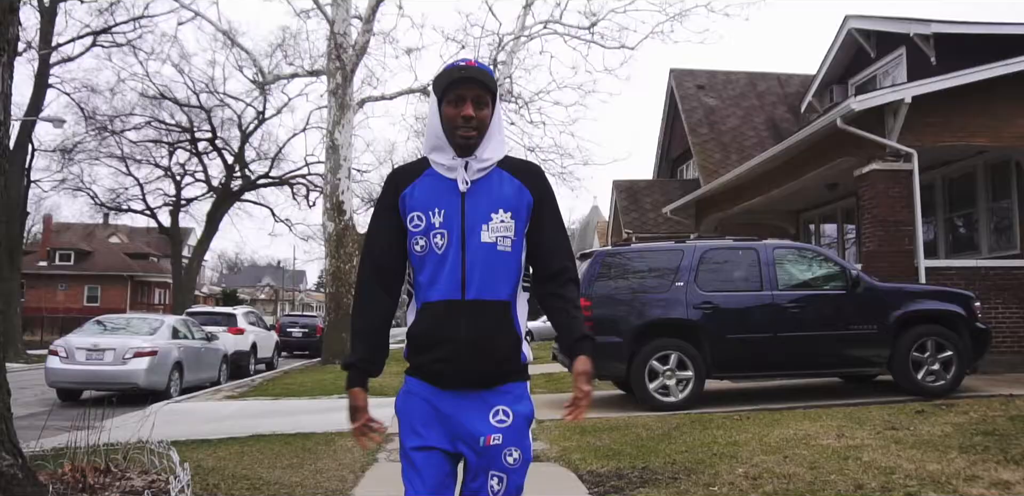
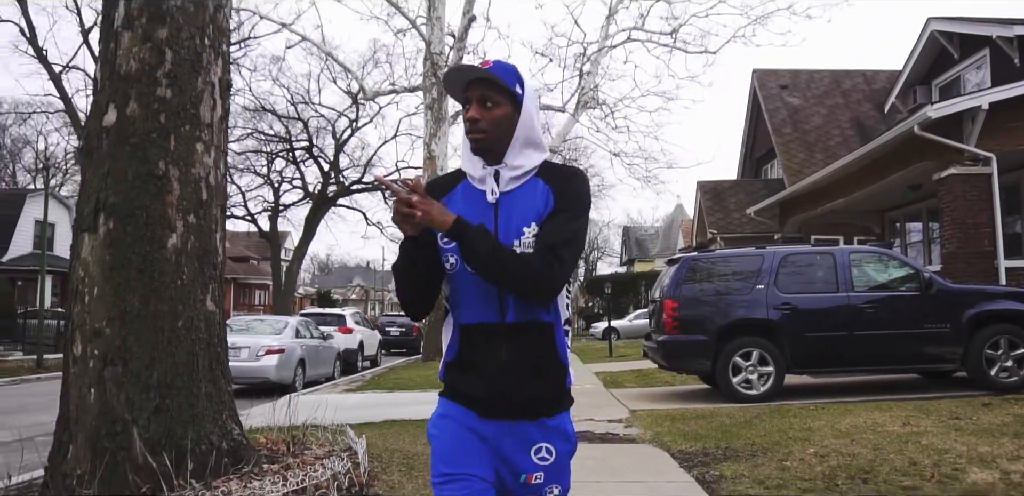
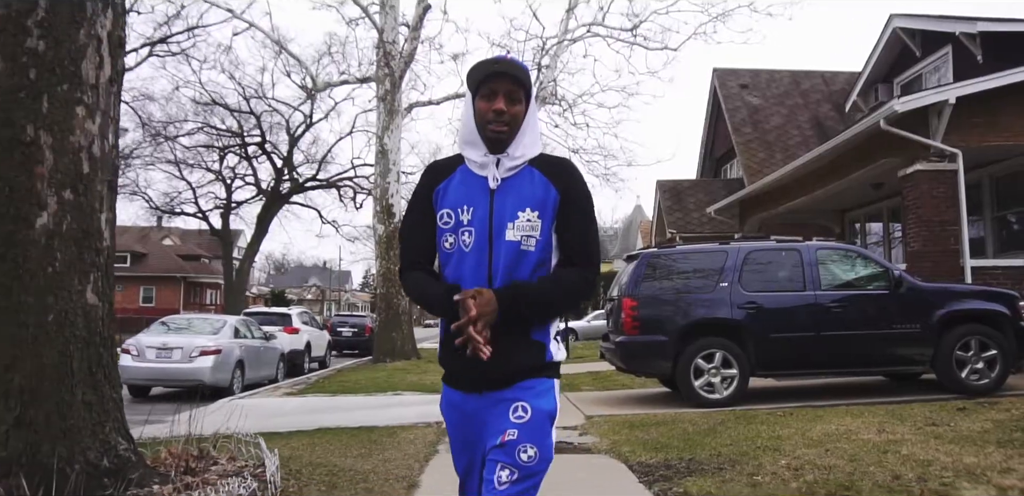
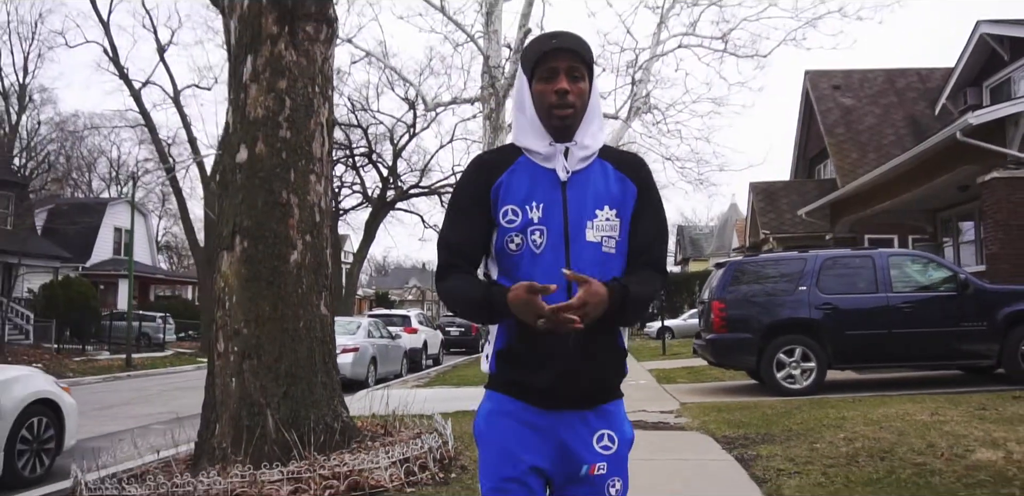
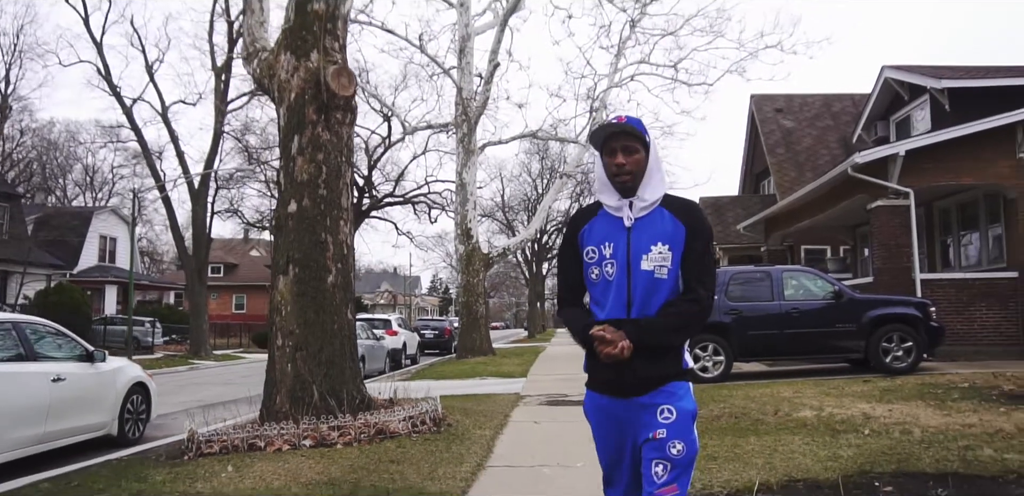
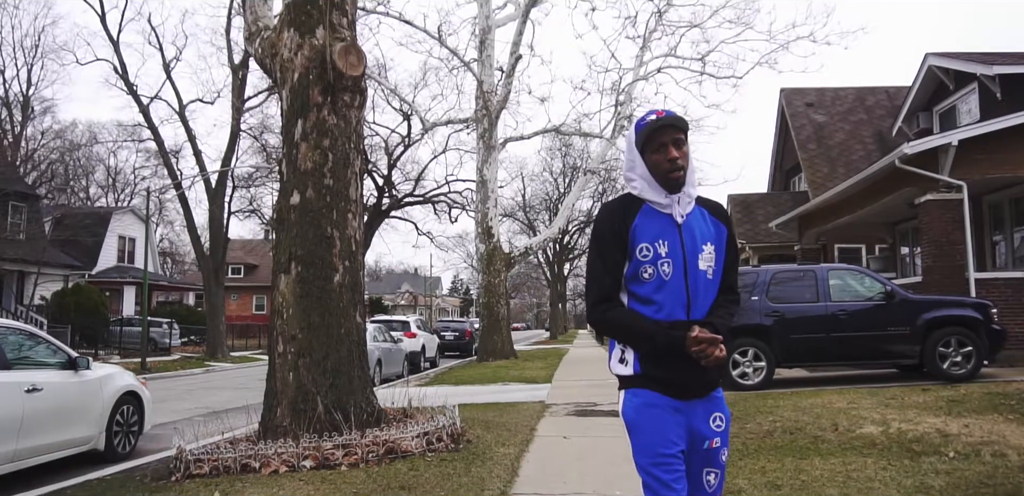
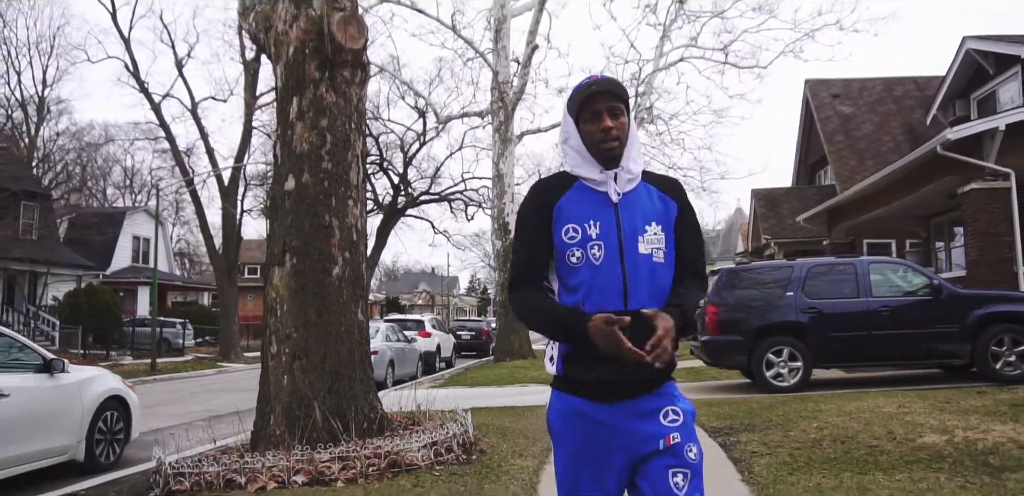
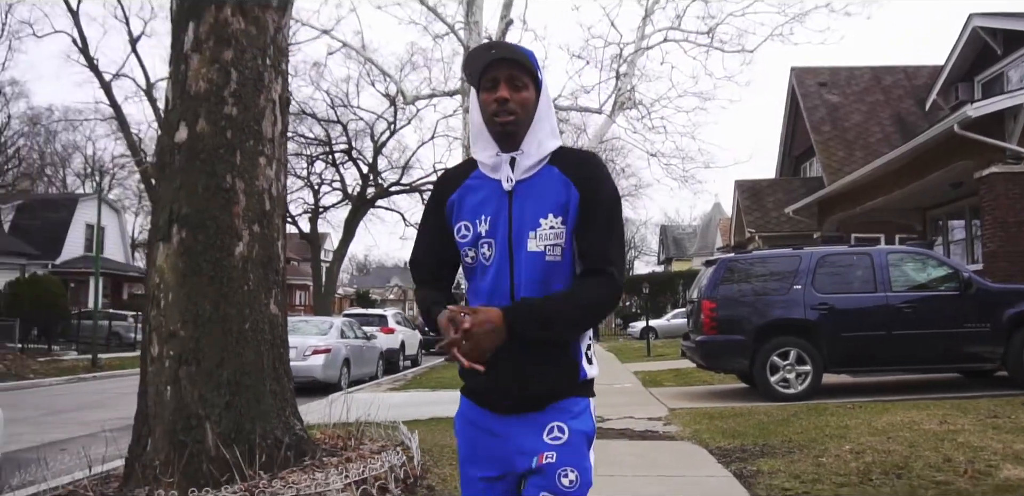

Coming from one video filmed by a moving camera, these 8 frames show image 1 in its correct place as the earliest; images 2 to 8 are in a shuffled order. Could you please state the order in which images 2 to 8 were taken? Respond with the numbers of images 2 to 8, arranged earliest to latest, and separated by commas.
3, 2, 8, 4, 7, 6, 5
